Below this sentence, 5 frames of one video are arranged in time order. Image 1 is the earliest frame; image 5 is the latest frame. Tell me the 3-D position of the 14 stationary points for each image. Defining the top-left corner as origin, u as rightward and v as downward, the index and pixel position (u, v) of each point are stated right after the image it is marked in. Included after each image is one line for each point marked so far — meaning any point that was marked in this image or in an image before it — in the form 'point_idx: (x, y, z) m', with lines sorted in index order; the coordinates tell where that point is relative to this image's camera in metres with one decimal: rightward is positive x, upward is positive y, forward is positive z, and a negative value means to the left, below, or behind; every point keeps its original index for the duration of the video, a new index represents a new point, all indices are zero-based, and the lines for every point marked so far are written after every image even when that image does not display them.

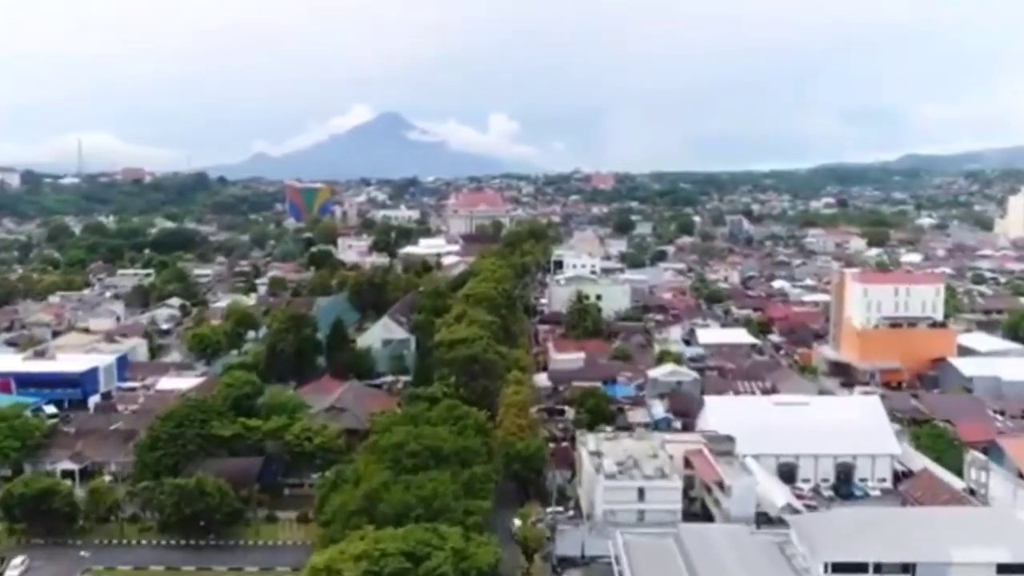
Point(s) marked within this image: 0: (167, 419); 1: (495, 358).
0: (-5.9, -2.3, +15.1) m
1: (-0.4, -1.5, +18.9) m
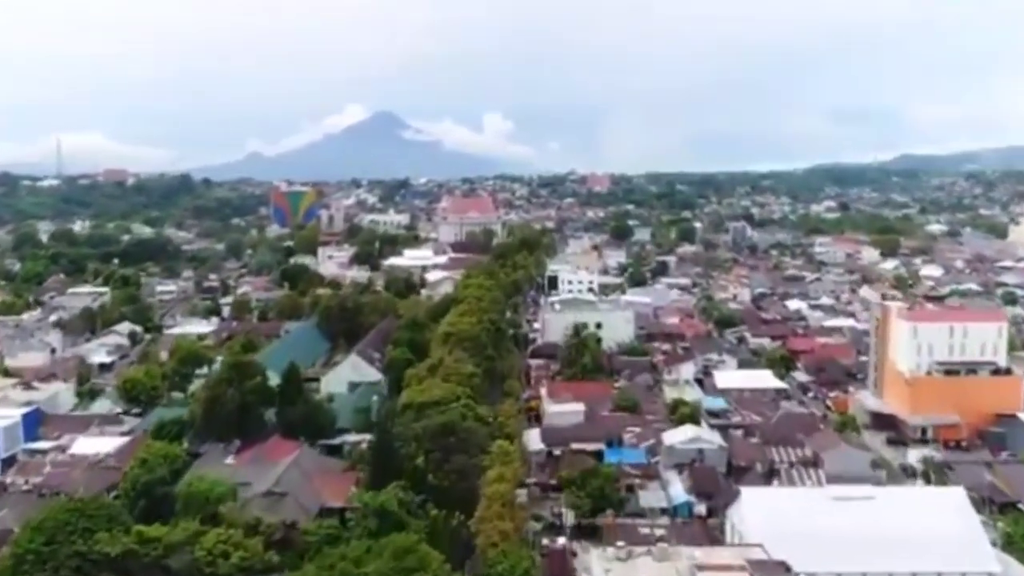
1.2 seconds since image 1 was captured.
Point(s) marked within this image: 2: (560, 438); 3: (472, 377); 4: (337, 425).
0: (-6.2, -3.2, +11.4) m
1: (-0.6, -2.4, +15.2) m
2: (+1.0, -3.1, +18.4) m
3: (-0.8, -1.8, +17.4) m
4: (-3.9, -3.0, +19.5) m
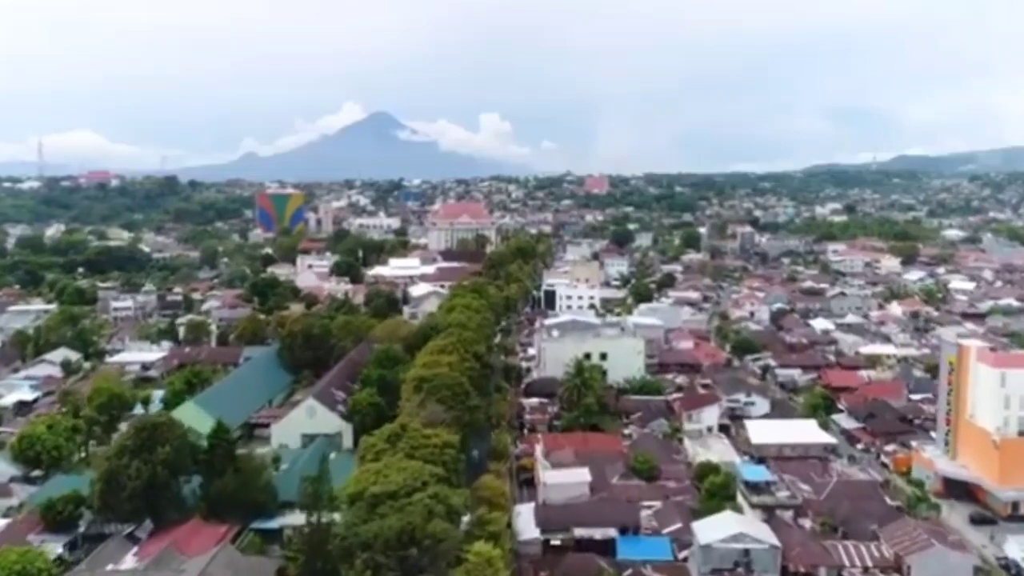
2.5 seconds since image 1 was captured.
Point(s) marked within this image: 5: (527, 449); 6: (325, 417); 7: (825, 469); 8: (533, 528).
0: (-6.4, -3.8, +7.4) m
1: (-0.8, -3.1, +11.2) m
2: (+0.8, -3.8, +14.4) m
3: (-1.0, -2.5, +13.4) m
4: (-4.1, -3.7, +15.5) m
5: (+0.3, -3.4, +18.8) m
6: (-4.2, -2.9, +19.6) m
7: (+6.0, -3.5, +17.0) m
8: (+0.3, -3.9, +14.2) m
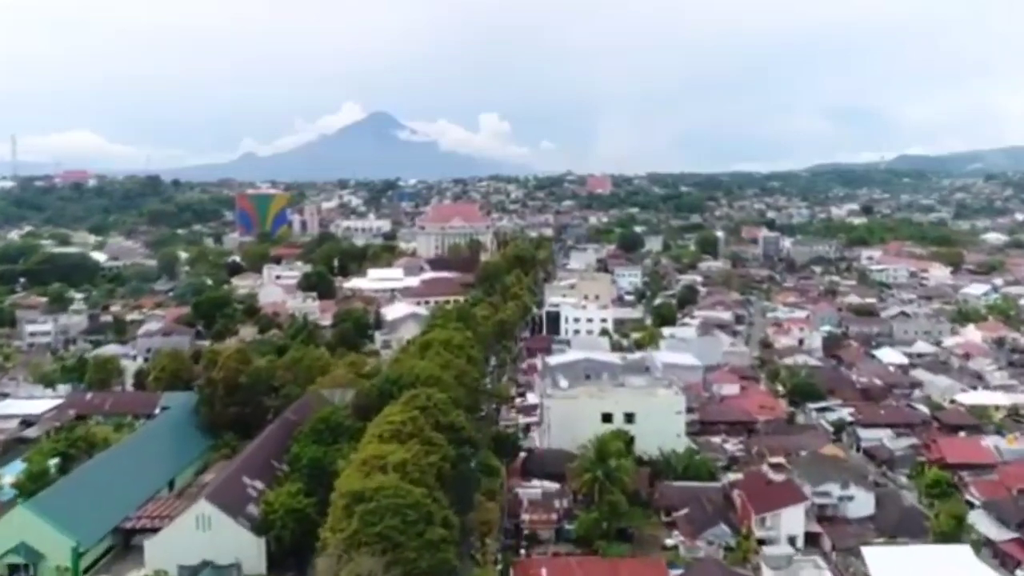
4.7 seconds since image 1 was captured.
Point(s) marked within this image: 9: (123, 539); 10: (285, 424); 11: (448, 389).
0: (-6.5, -4.6, +0.9) m
1: (-1.0, -3.8, +4.7) m
2: (+0.6, -4.6, +7.9) m
3: (-1.1, -3.2, +6.9) m
4: (-4.3, -4.5, +9.0) m
5: (+0.2, -4.2, +12.3) m
6: (-4.3, -3.6, +13.1) m
7: (+5.9, -4.2, +10.5) m
8: (+0.2, -4.6, +7.7) m
9: (-6.6, -4.3, +15.1) m
10: (-4.7, -2.8, +18.3) m
11: (-1.3, -1.9, +16.9) m
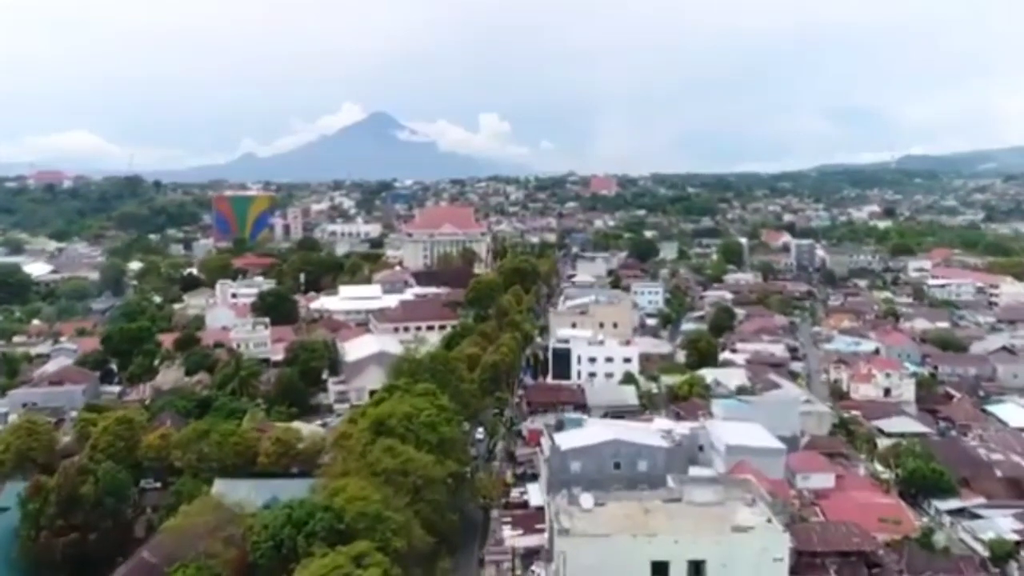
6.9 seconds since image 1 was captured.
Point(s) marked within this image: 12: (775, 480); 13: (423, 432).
0: (-6.6, -5.4, -6.0) m
1: (-1.1, -4.6, -2.2) m
2: (+0.5, -5.4, +0.9) m
3: (-1.2, -4.0, -0.1) m
4: (-4.4, -5.3, +2.0) m
5: (+0.1, -5.0, +5.3) m
6: (-4.4, -4.4, +6.2) m
7: (+5.8, -5.0, +3.5) m
8: (+0.1, -5.5, +0.8) m
9: (-6.7, -5.1, +8.1) m
10: (-4.8, -3.6, +11.4) m
11: (-1.3, -2.7, +10.0) m
12: (+4.6, -3.2, +15.1) m
13: (-1.5, -2.3, +14.2) m
